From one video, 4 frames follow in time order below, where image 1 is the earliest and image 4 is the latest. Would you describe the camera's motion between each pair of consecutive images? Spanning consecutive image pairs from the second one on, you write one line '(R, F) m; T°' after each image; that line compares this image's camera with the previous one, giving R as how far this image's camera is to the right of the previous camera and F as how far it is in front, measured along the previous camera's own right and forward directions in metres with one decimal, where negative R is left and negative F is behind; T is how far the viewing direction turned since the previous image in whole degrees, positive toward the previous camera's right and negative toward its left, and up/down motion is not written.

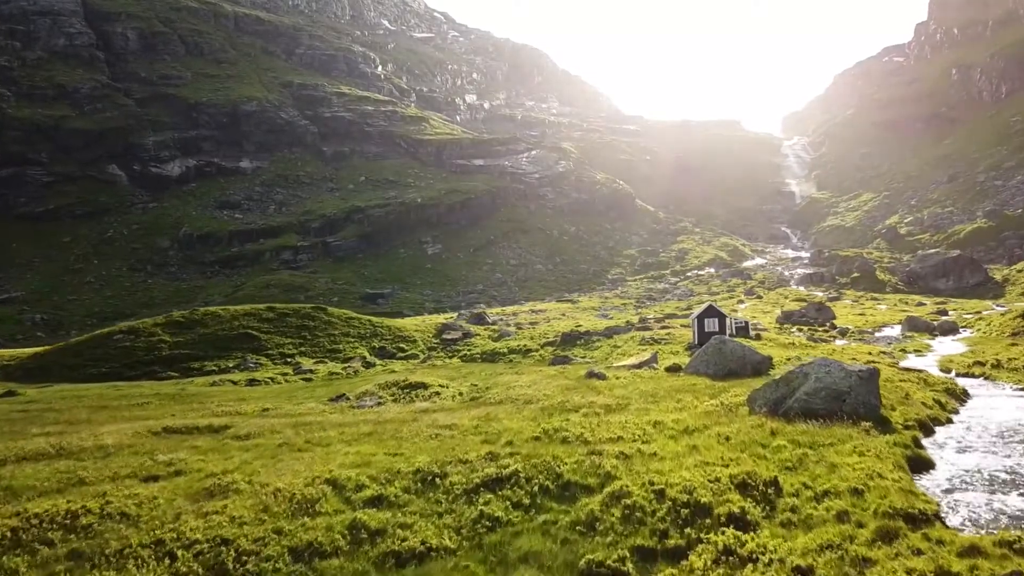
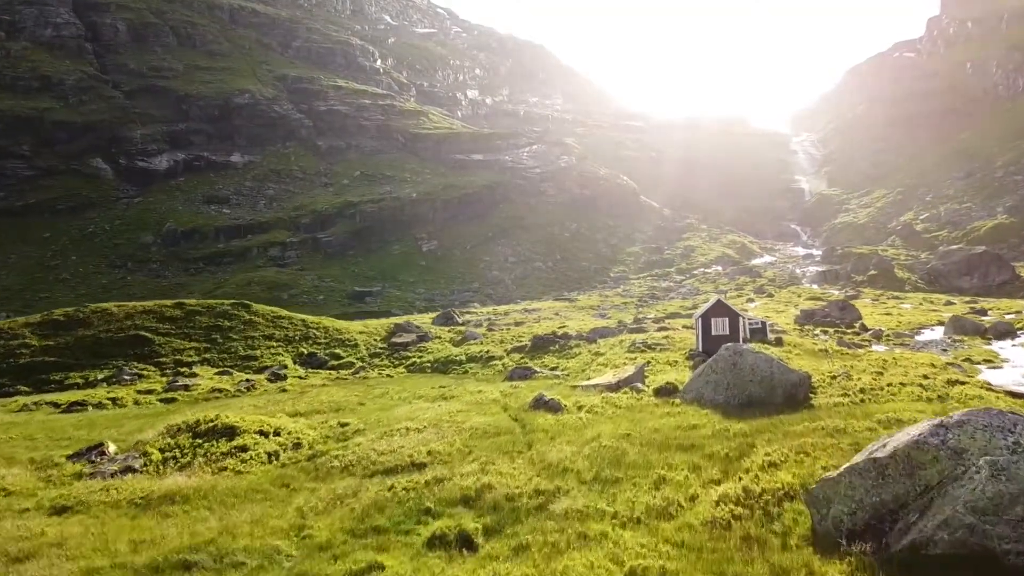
(+2.9, +11.4) m; 0°
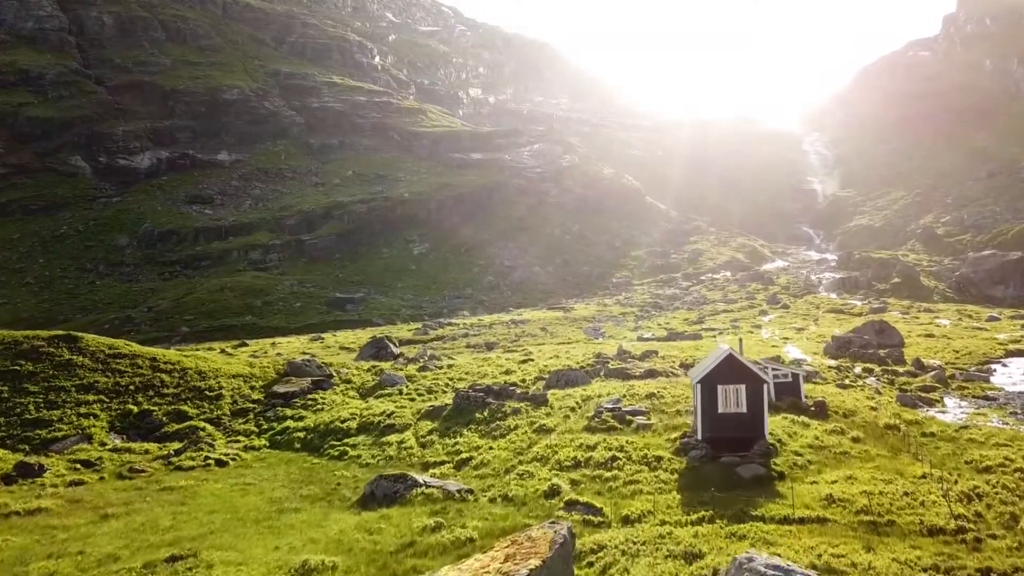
(+4.0, +14.8) m; -1°
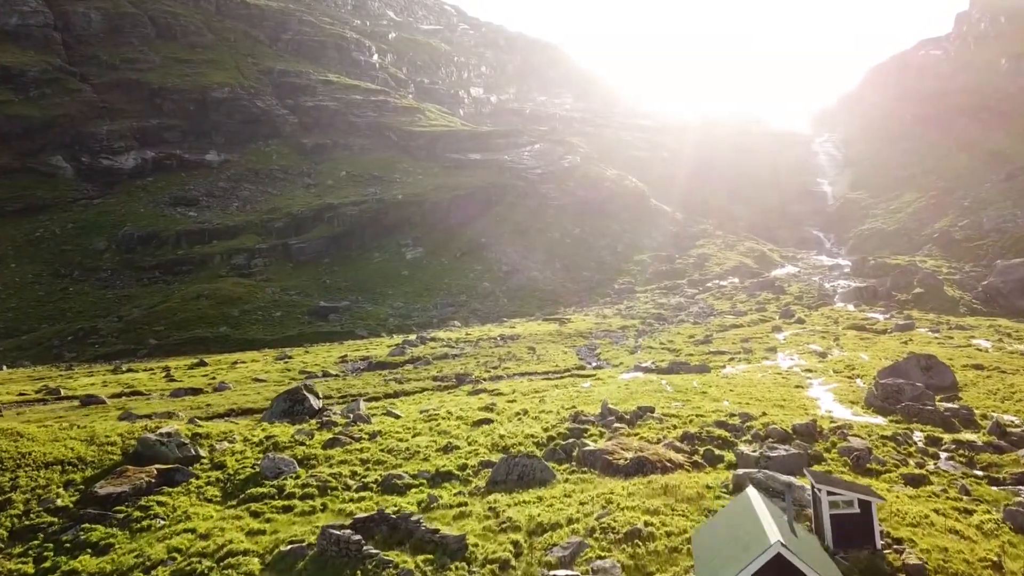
(+2.8, +11.7) m; 0°
